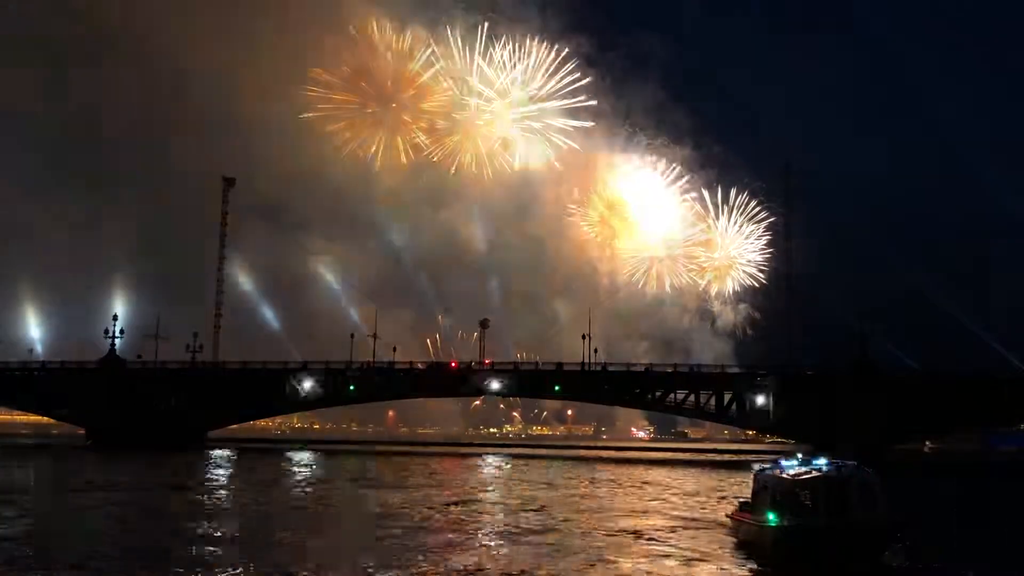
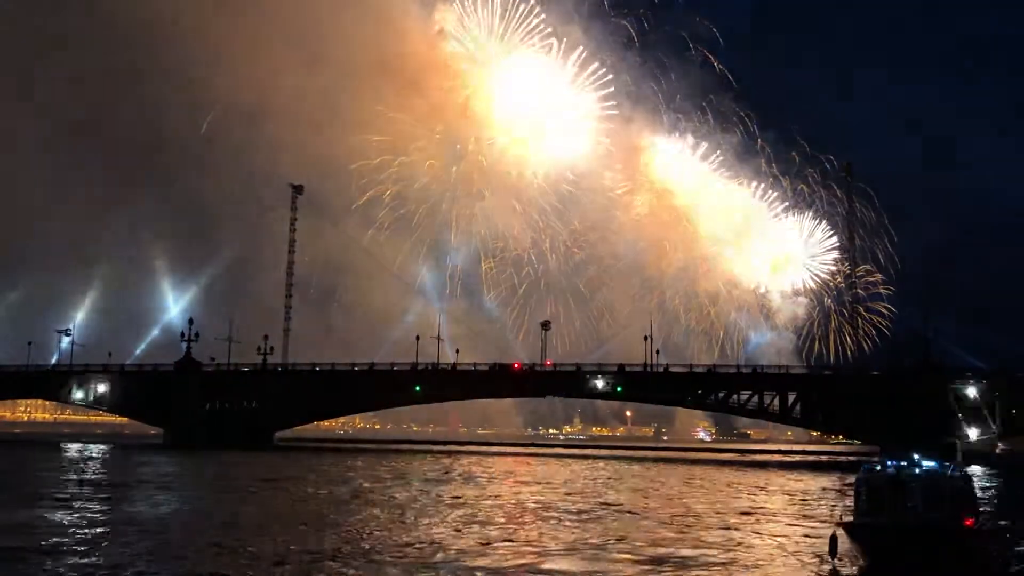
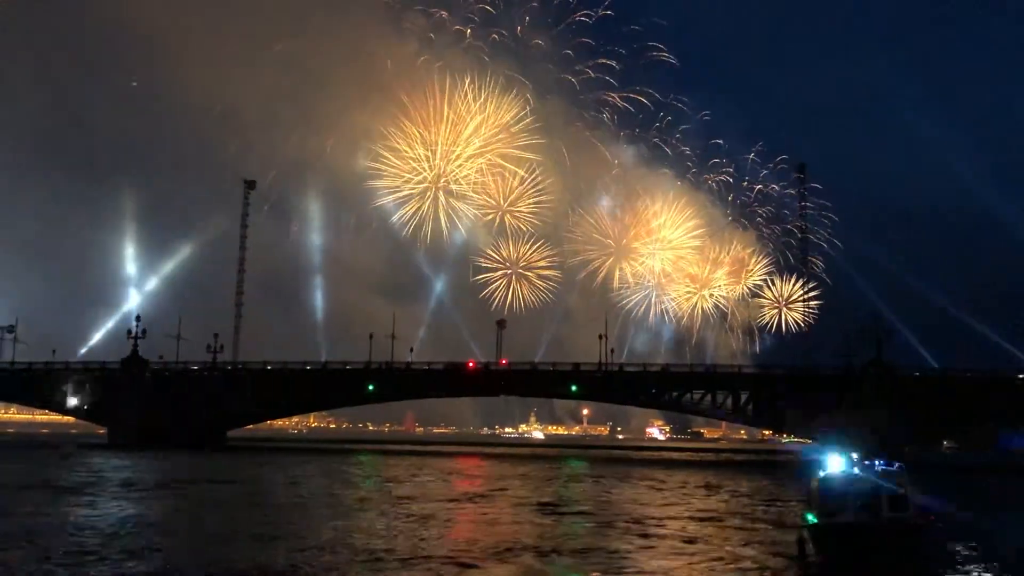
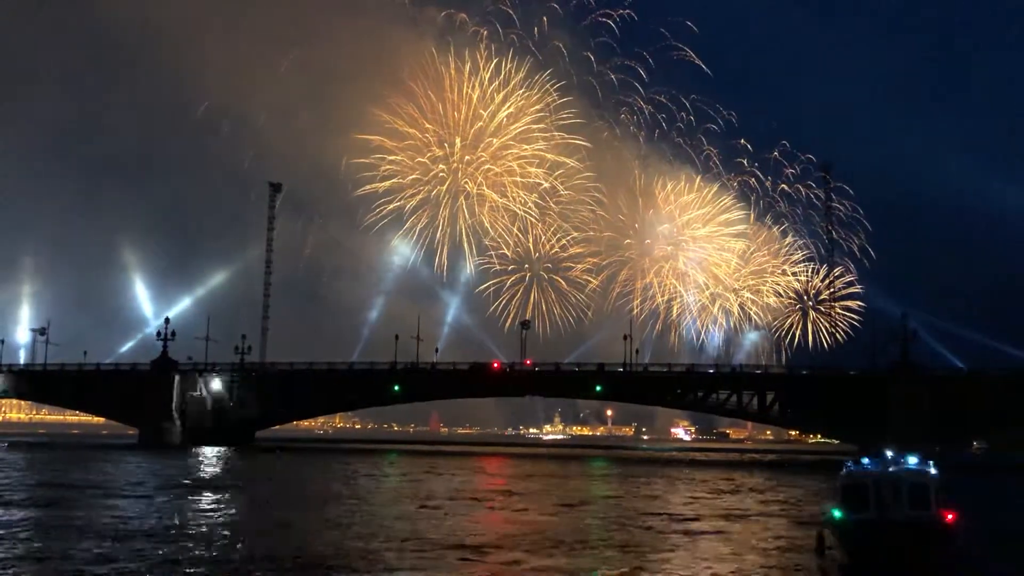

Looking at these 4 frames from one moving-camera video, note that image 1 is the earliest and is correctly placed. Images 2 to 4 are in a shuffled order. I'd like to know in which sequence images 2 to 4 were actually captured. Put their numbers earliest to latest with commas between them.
3, 4, 2
